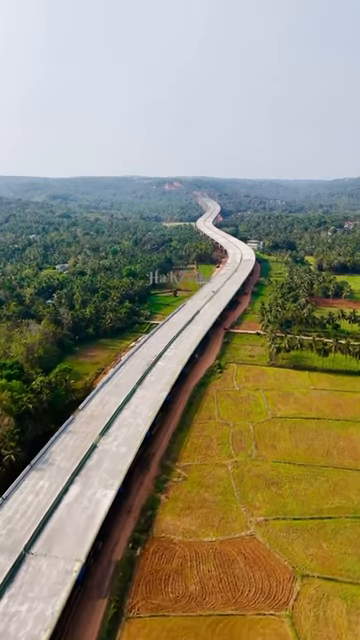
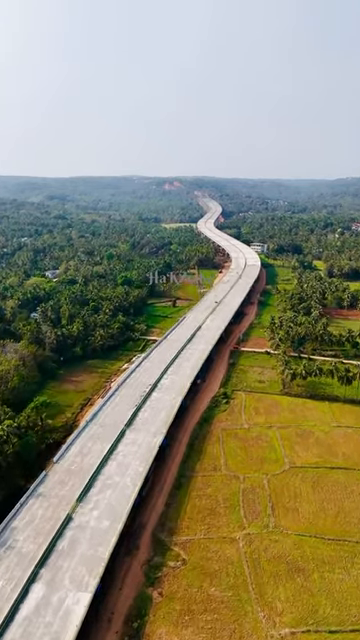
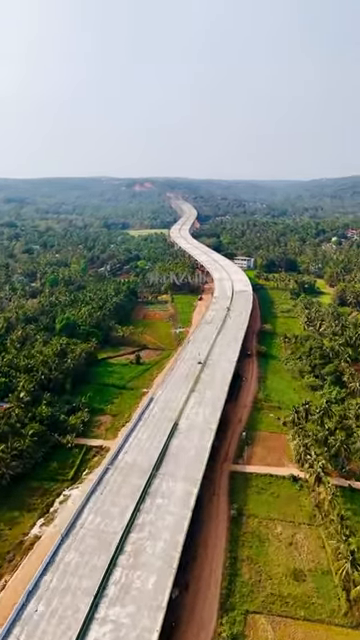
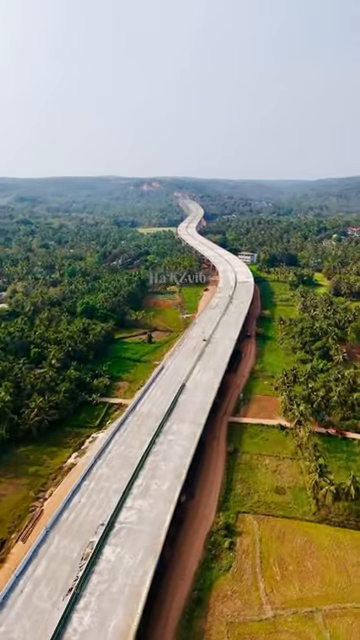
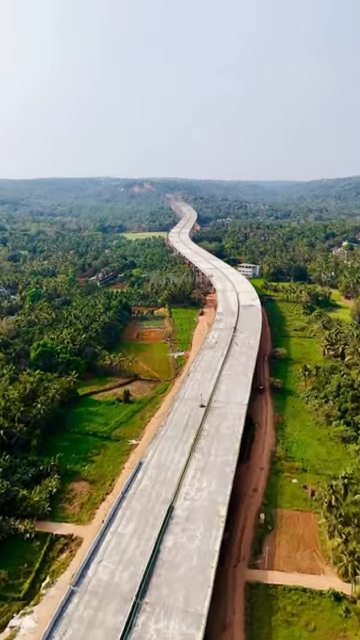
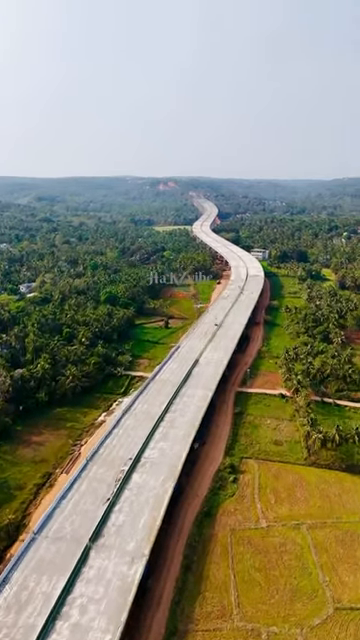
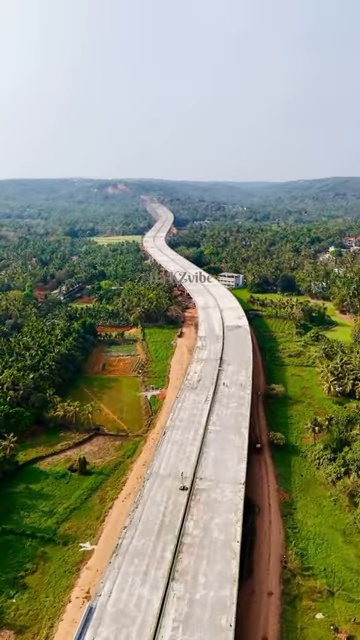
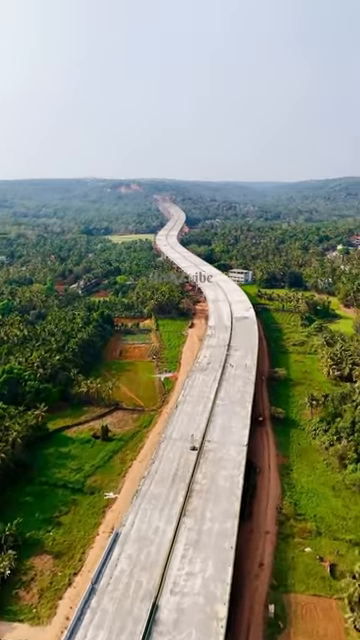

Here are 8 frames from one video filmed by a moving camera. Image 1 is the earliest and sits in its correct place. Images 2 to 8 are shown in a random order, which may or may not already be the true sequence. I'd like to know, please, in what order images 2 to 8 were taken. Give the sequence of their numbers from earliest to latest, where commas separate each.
2, 6, 4, 3, 5, 8, 7
